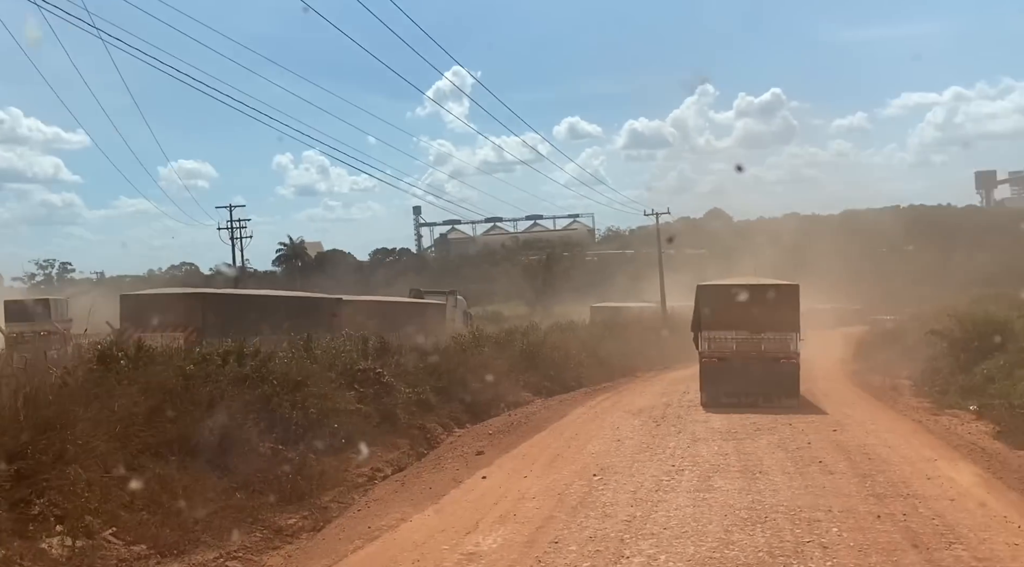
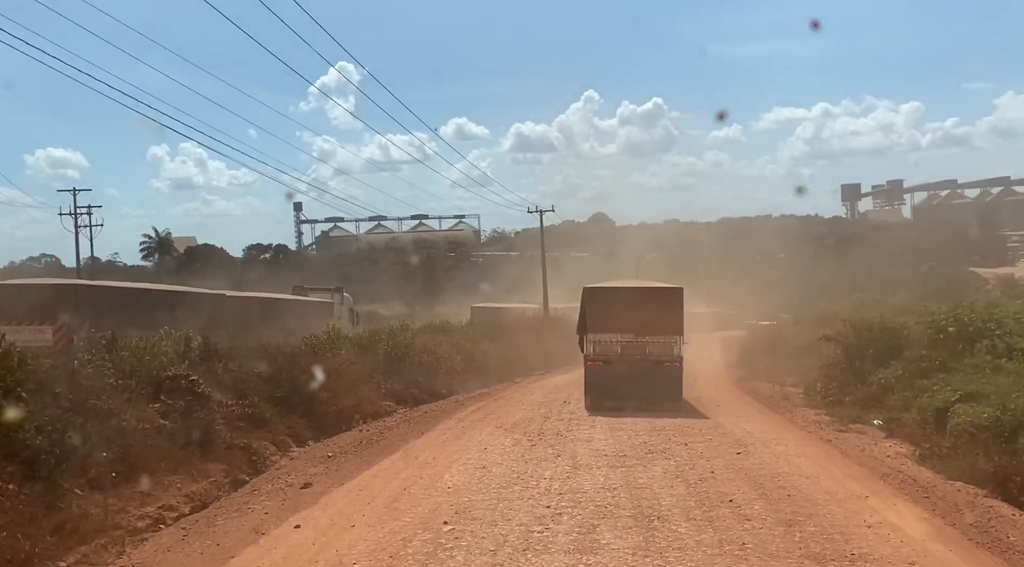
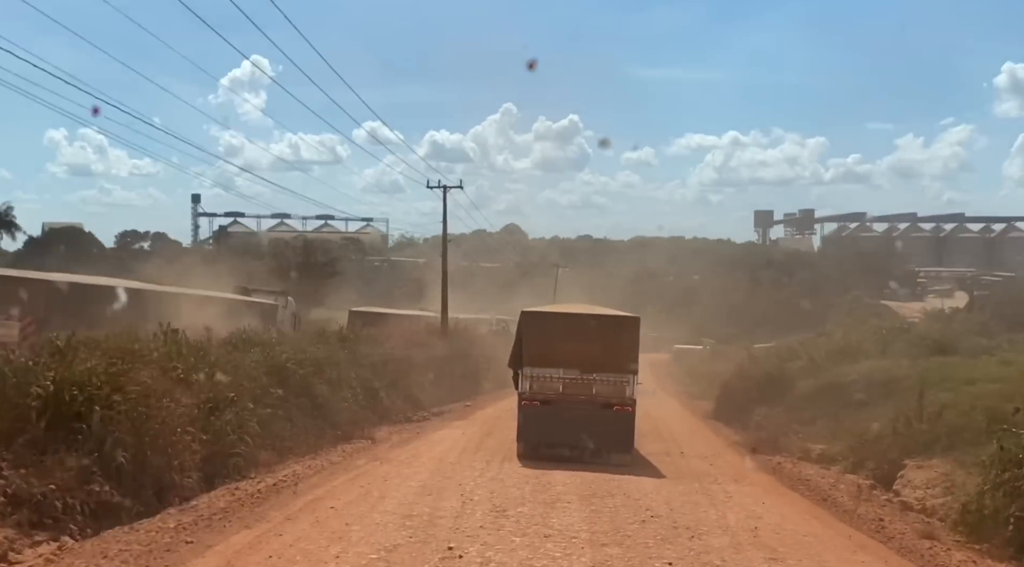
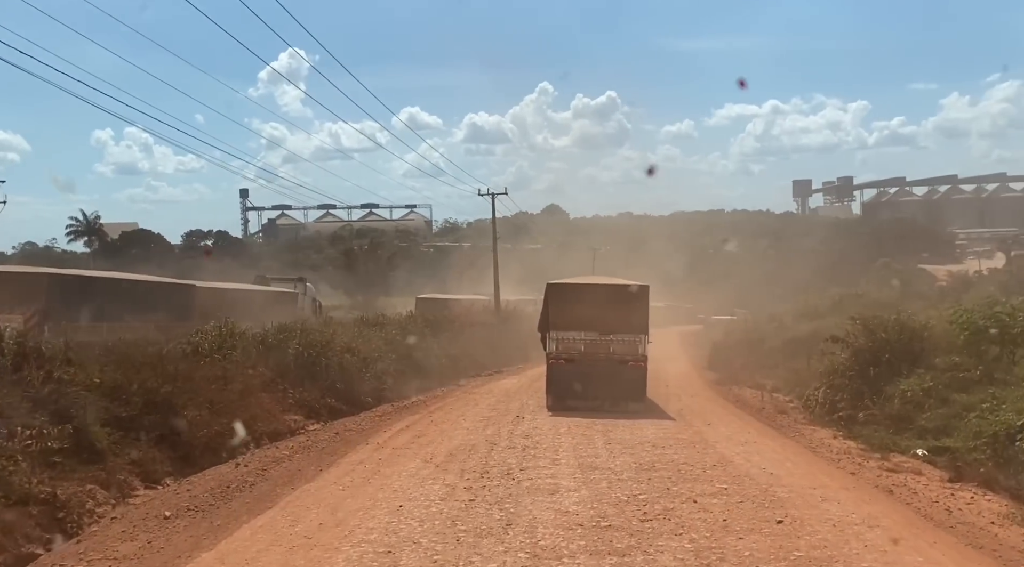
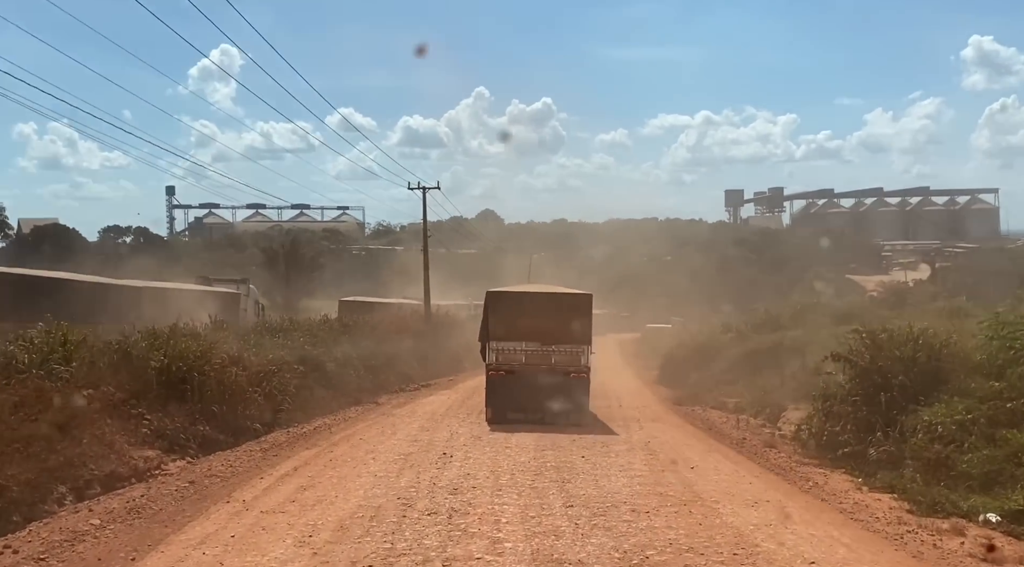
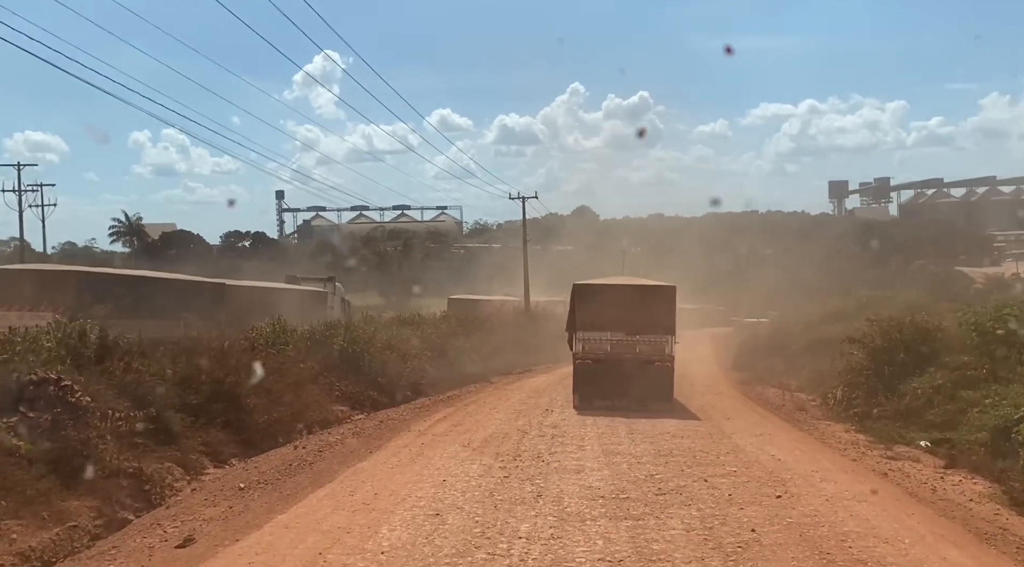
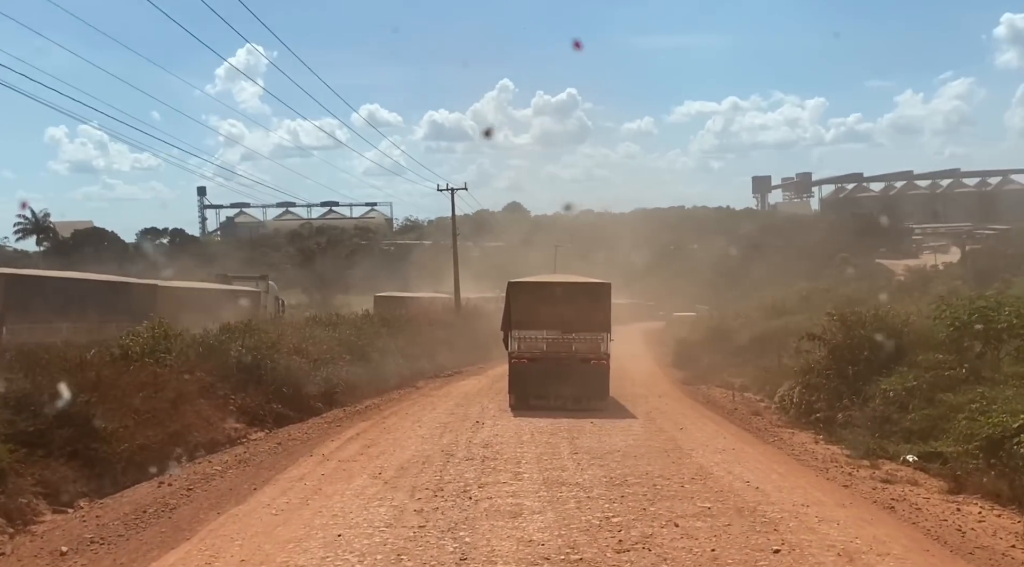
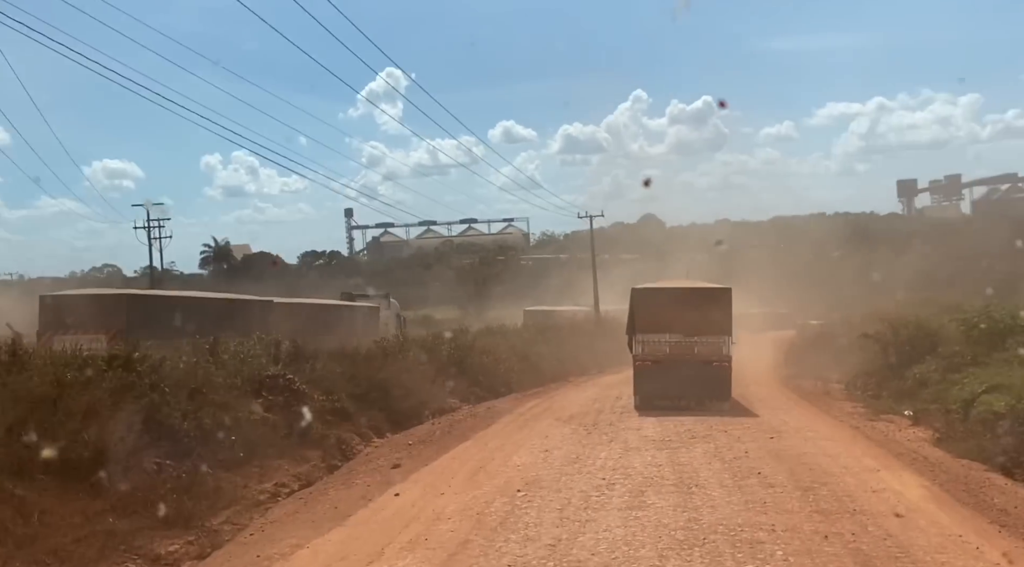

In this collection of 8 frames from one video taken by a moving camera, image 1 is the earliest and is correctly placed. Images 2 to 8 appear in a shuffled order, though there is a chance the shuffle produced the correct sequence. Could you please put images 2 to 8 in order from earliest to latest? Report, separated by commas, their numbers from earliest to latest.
8, 2, 6, 4, 7, 5, 3
